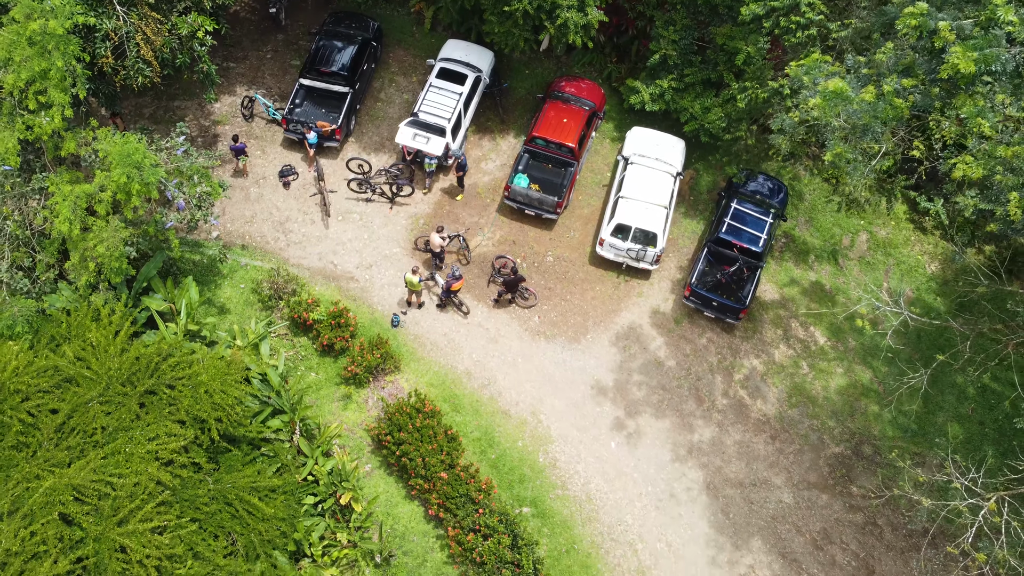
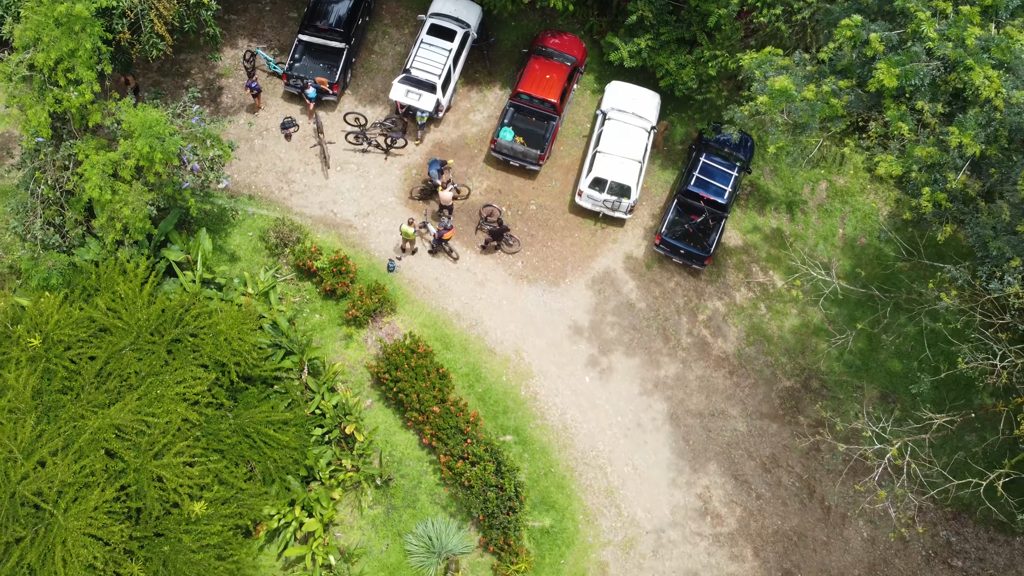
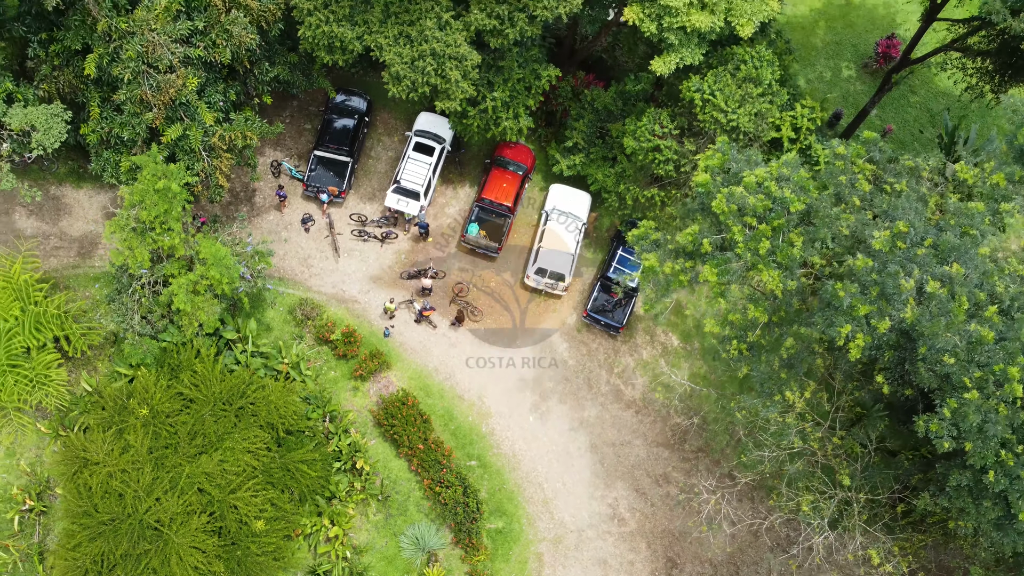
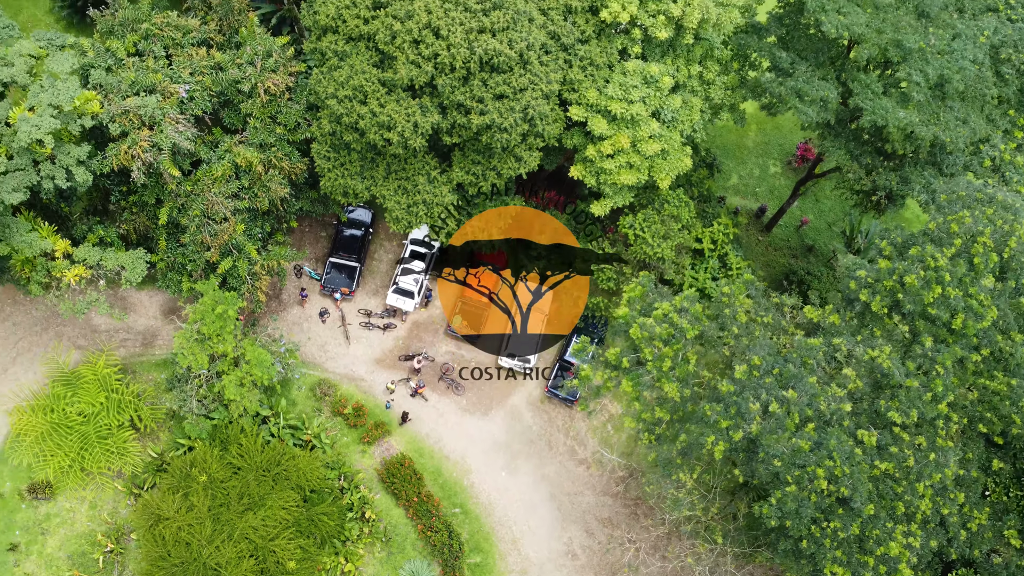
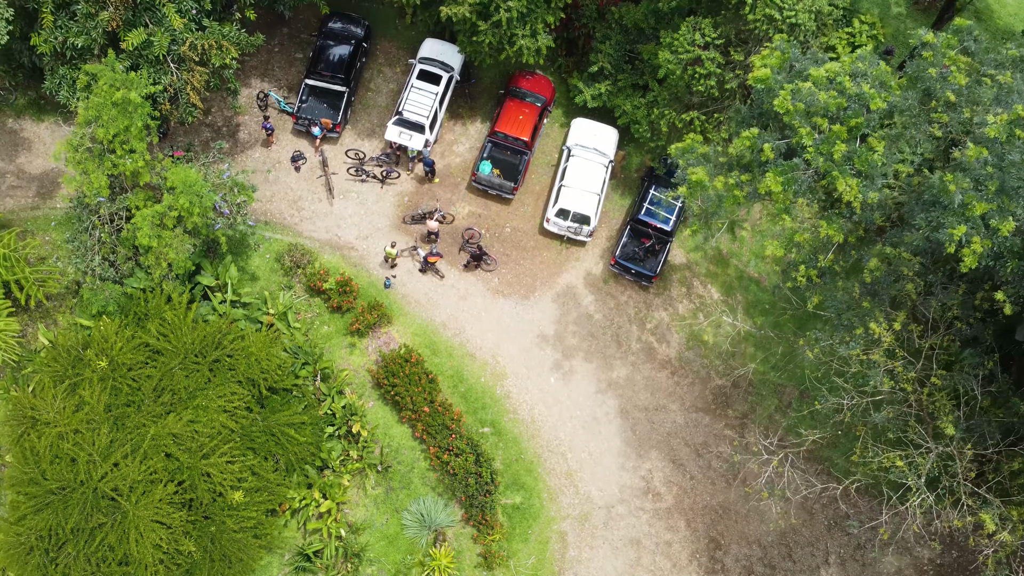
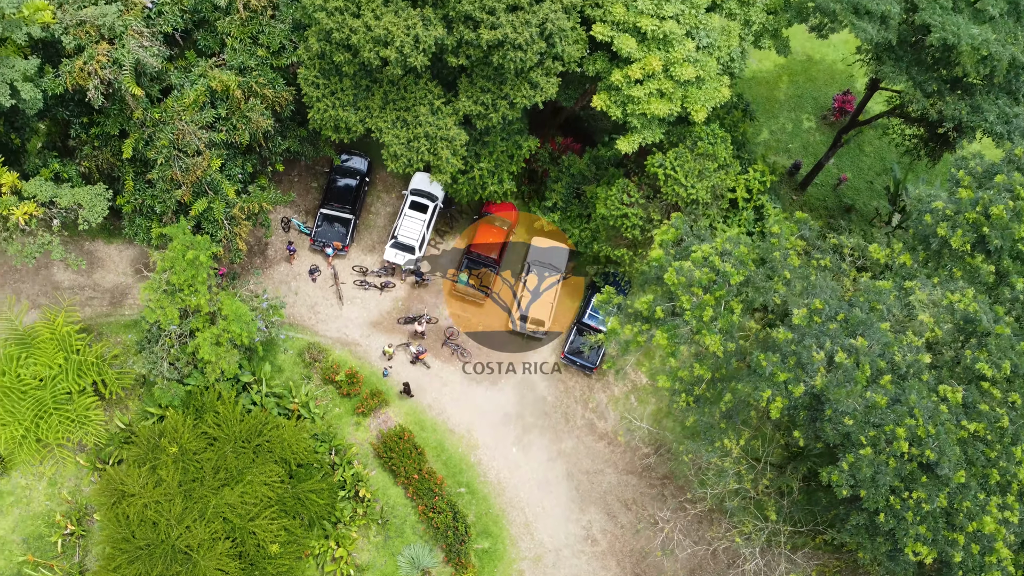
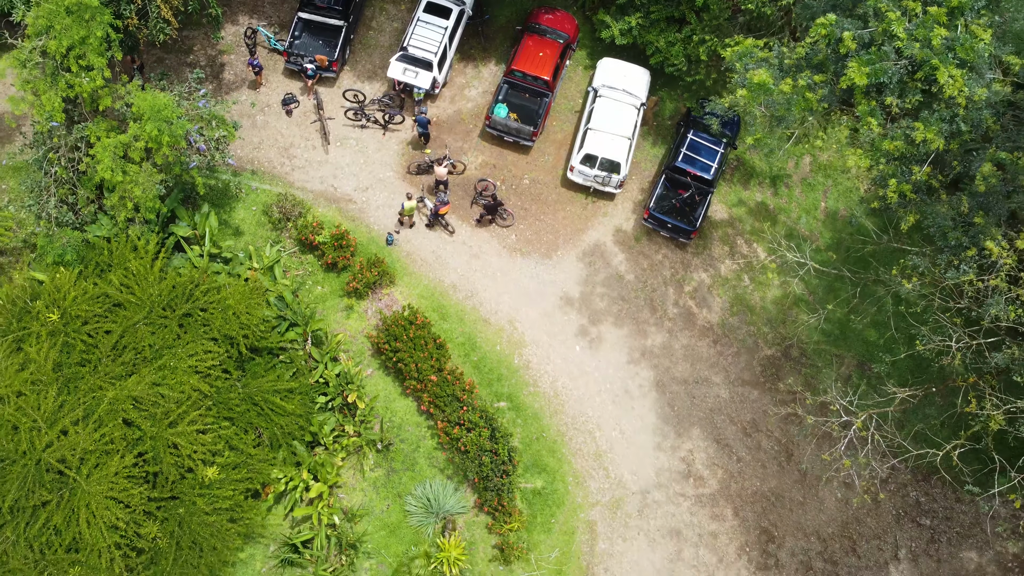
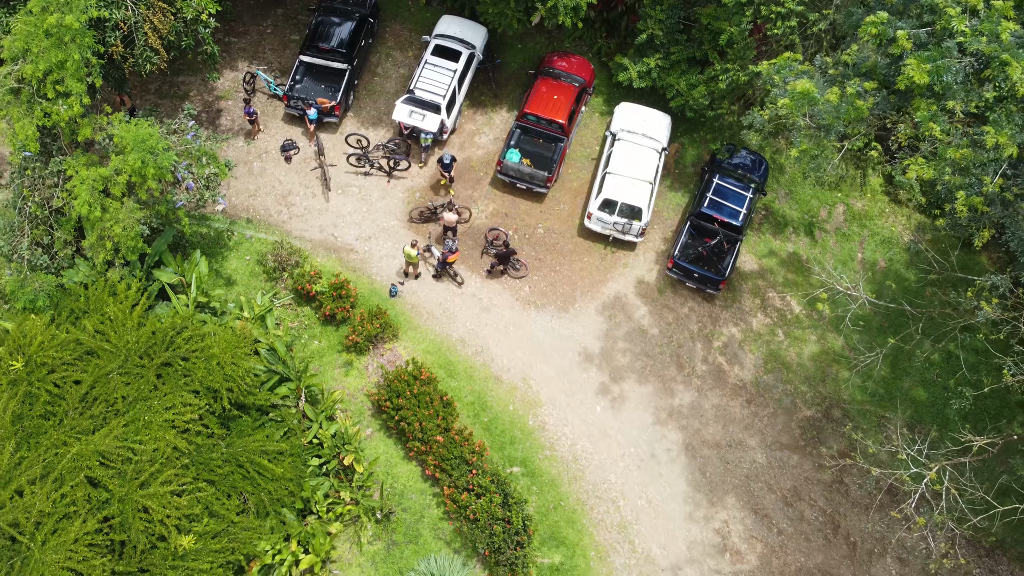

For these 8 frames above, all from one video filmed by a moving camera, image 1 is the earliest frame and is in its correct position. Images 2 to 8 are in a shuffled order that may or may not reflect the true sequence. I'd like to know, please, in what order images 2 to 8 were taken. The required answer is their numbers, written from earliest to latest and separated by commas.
8, 2, 7, 5, 3, 6, 4
